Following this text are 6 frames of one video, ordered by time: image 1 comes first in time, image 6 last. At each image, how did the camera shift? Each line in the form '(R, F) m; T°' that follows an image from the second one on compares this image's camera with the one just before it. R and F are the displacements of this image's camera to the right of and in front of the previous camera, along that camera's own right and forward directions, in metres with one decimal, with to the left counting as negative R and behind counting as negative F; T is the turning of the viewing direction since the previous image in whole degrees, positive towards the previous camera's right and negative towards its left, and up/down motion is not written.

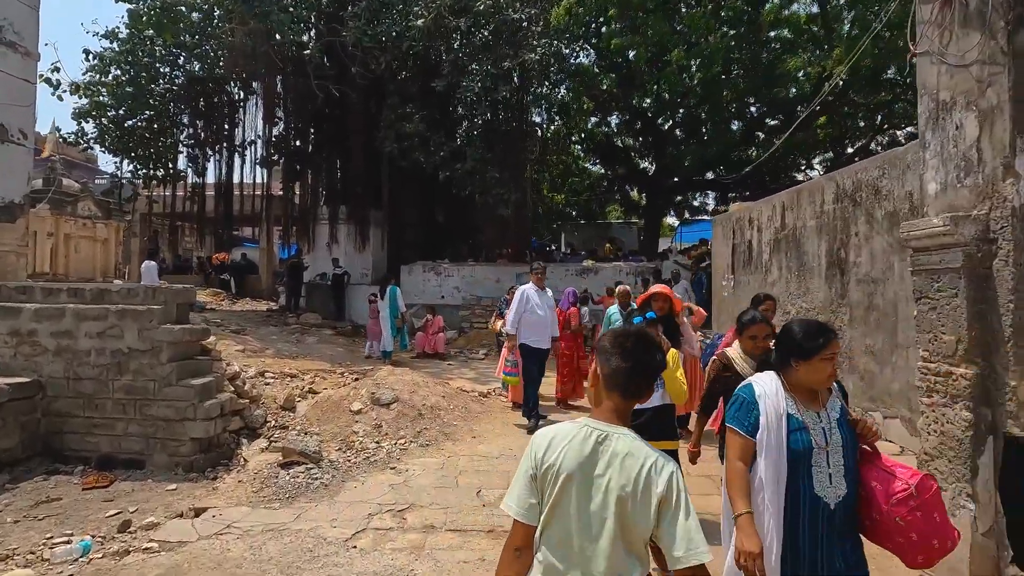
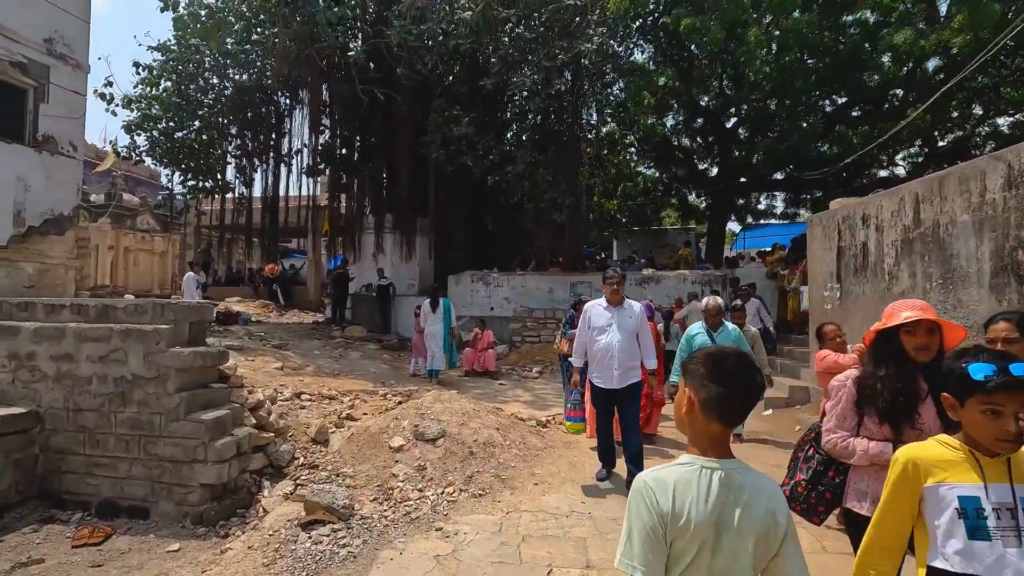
(-0.2, +0.7) m; -5°
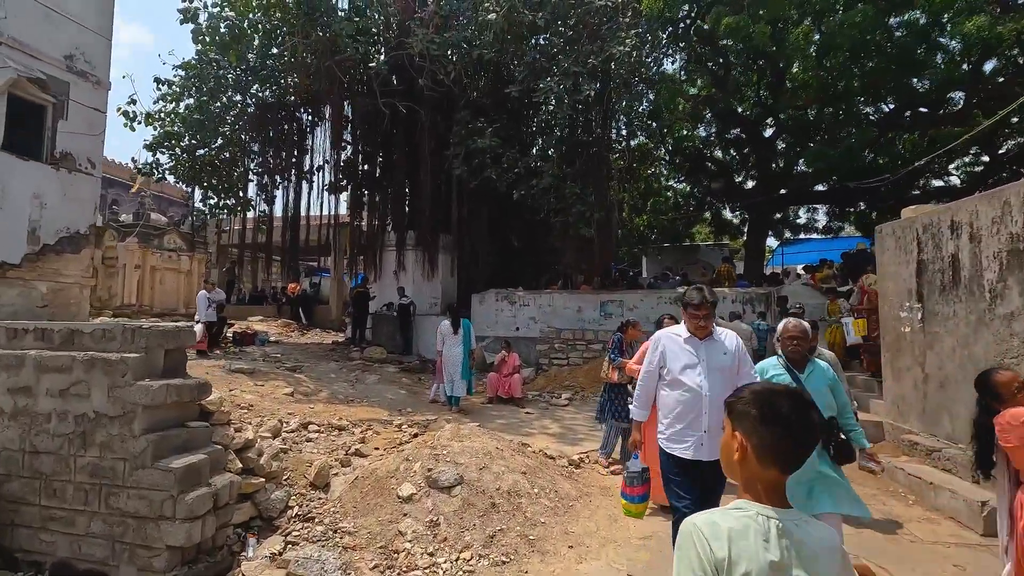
(0.0, +0.6) m; -3°
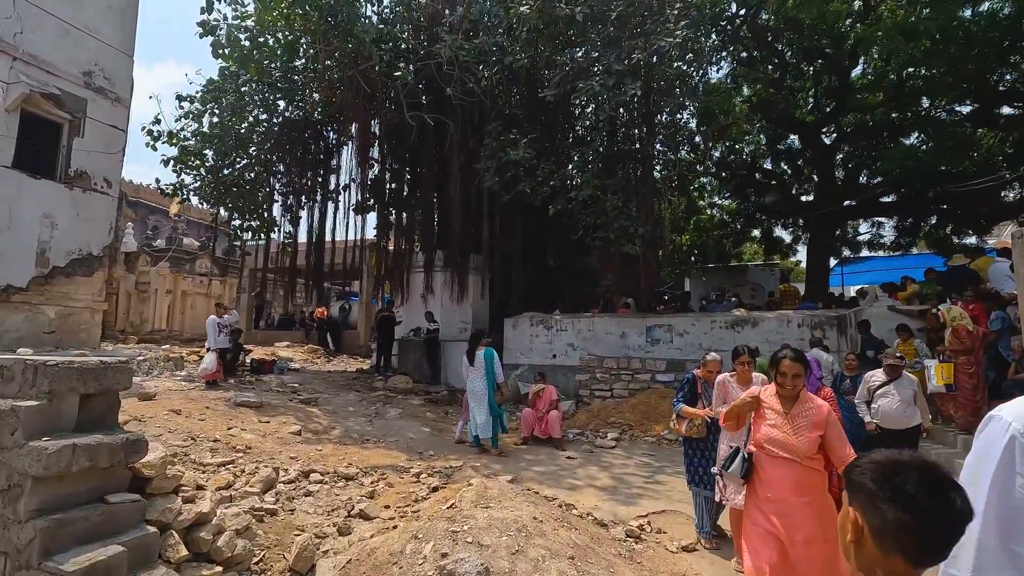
(0.0, +0.9) m; -4°
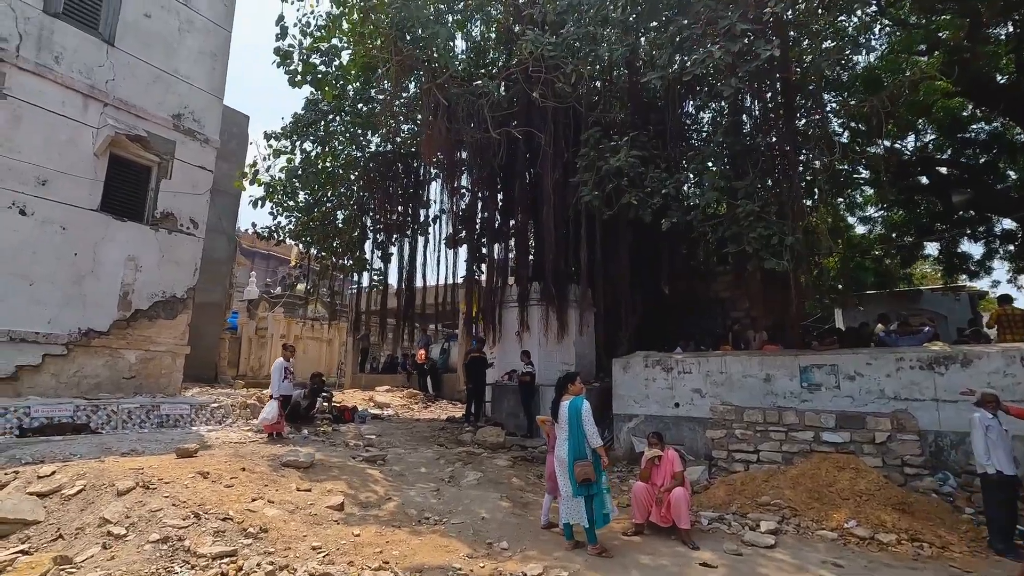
(+0.1, +1.5) m; -12°
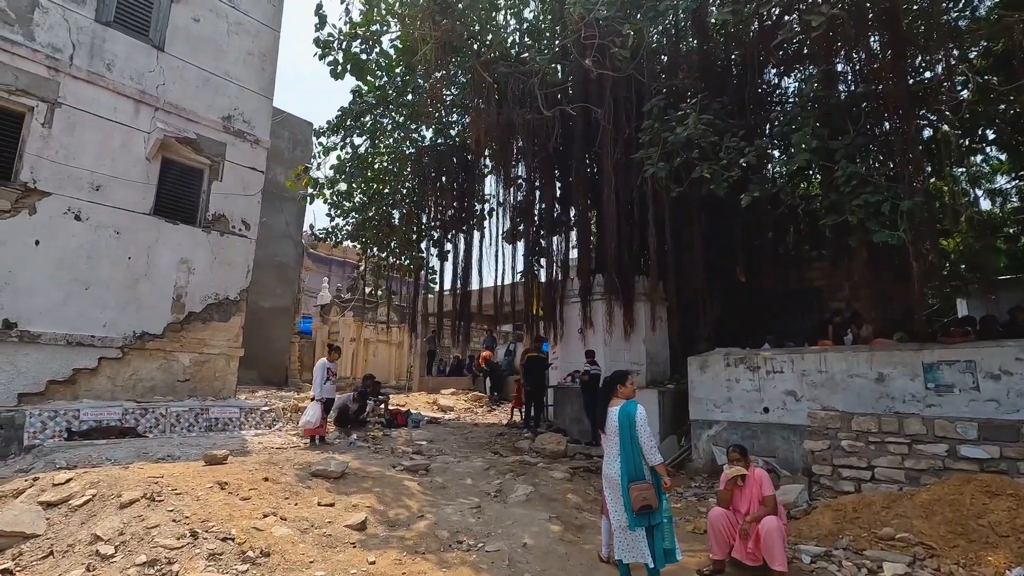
(+0.3, +0.7) m; -8°
